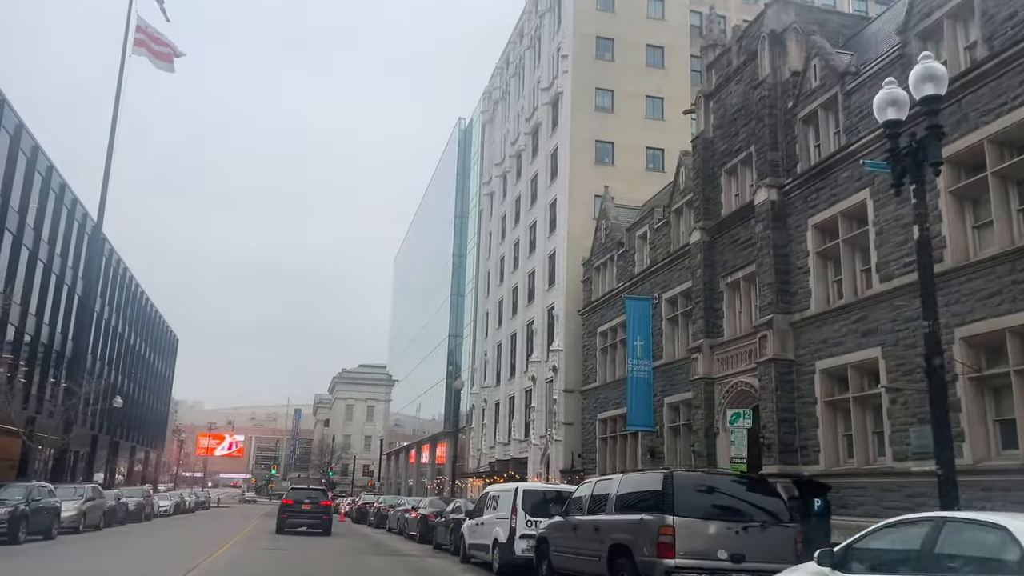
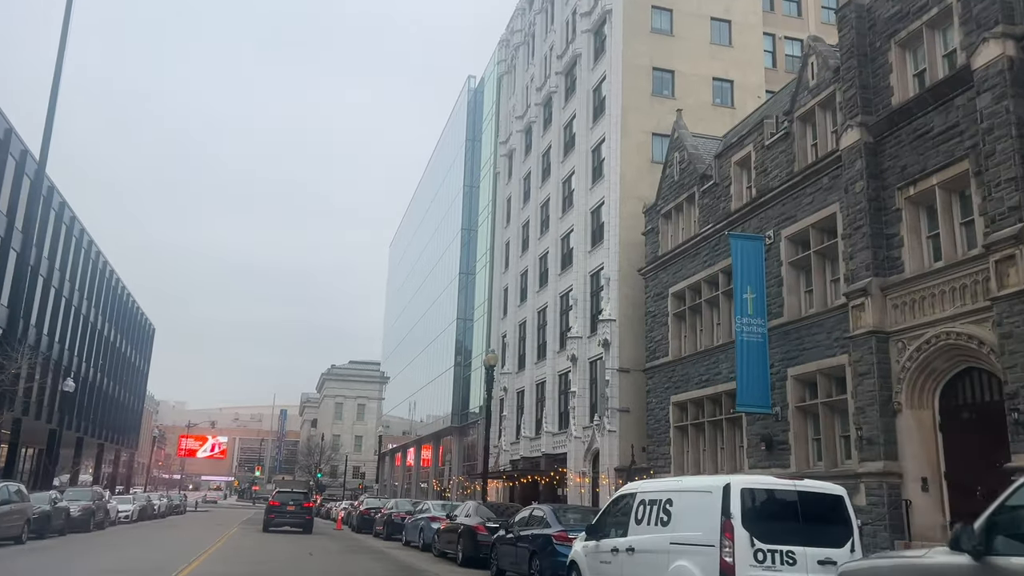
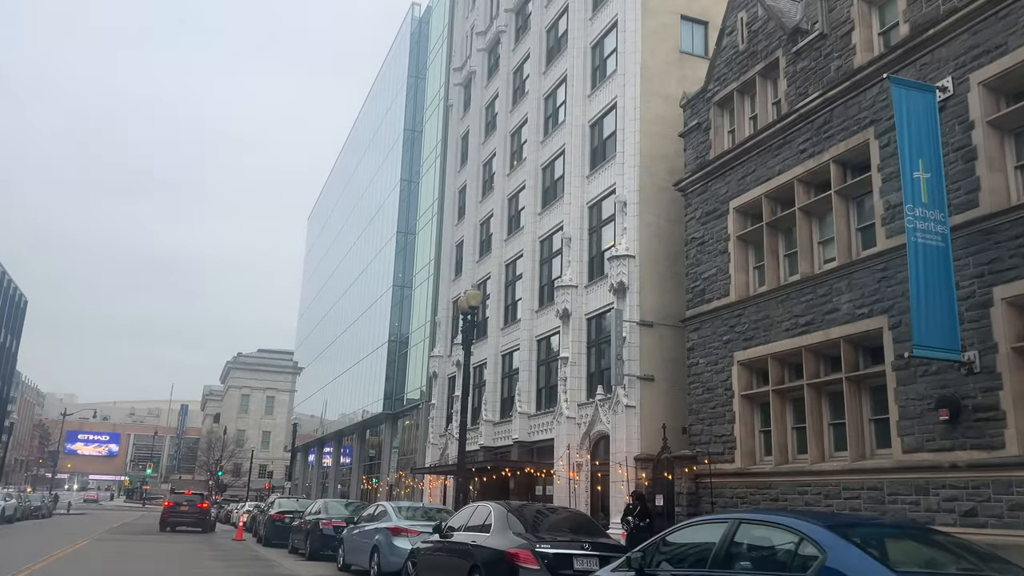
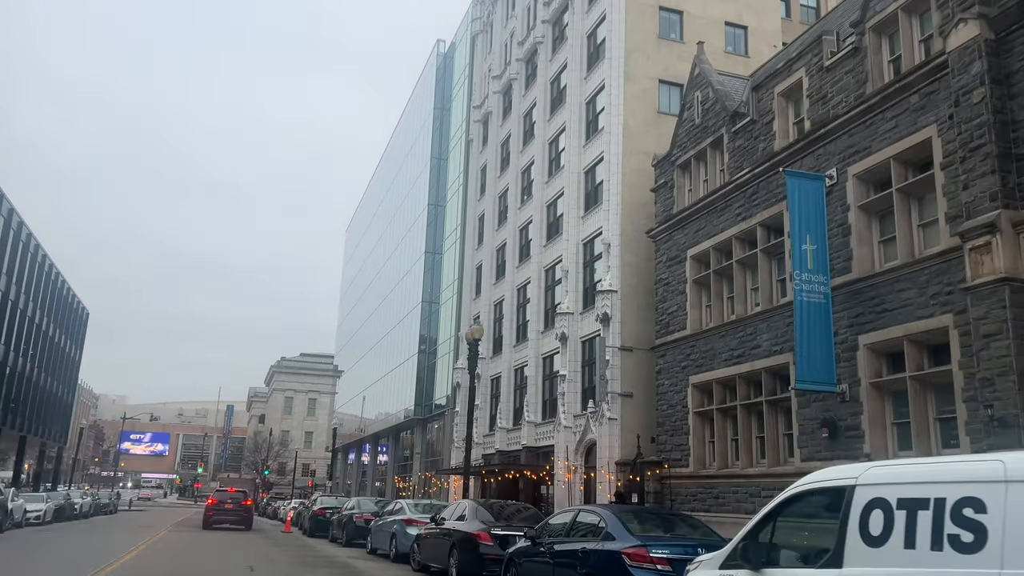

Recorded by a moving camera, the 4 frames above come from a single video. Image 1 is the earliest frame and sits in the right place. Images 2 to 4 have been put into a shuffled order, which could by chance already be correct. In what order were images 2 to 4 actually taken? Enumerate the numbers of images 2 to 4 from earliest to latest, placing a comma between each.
2, 4, 3
